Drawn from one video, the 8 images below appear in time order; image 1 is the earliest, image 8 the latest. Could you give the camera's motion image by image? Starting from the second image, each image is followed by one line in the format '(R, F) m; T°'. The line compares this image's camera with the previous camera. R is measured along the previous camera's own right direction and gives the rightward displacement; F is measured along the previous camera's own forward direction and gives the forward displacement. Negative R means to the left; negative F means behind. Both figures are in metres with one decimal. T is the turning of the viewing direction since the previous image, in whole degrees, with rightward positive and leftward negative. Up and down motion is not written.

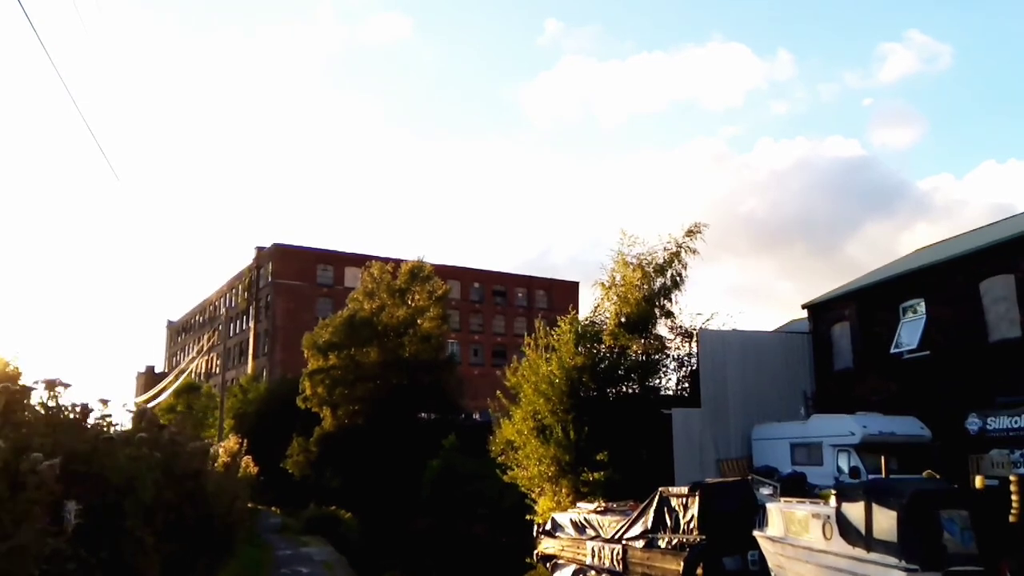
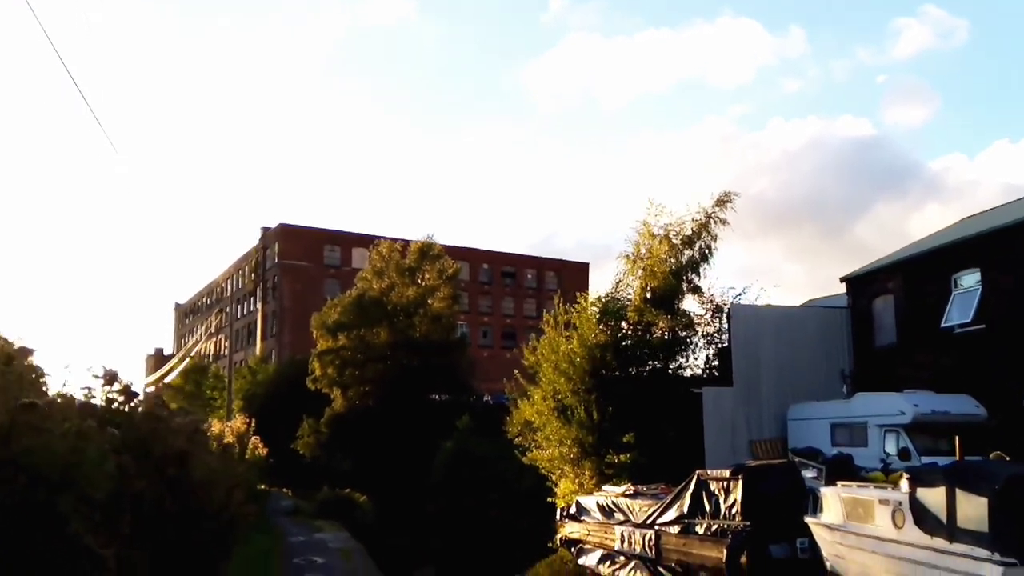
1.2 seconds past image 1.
(-0.4, +1.2) m; 0°
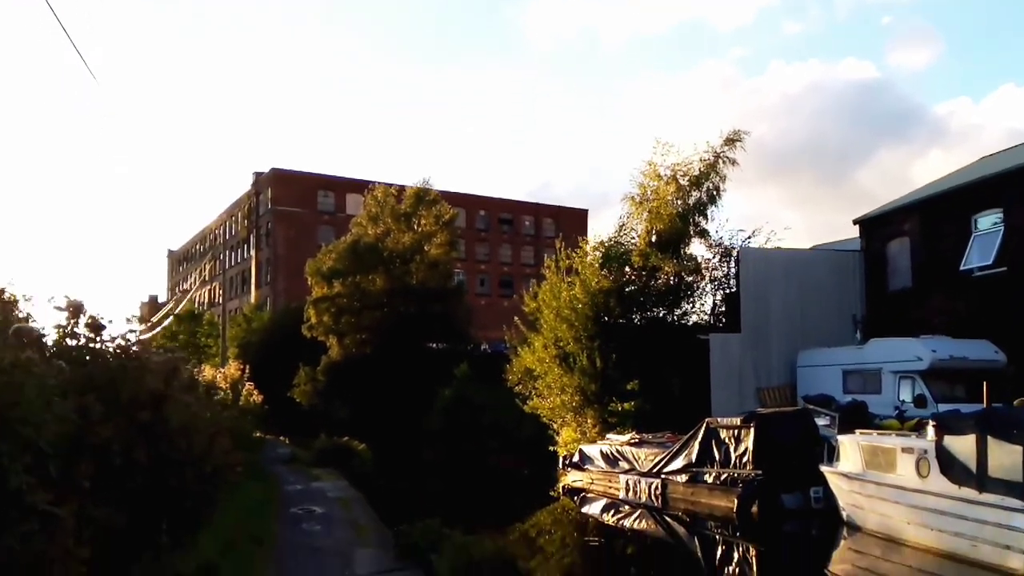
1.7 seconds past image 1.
(-0.1, +0.7) m; 0°
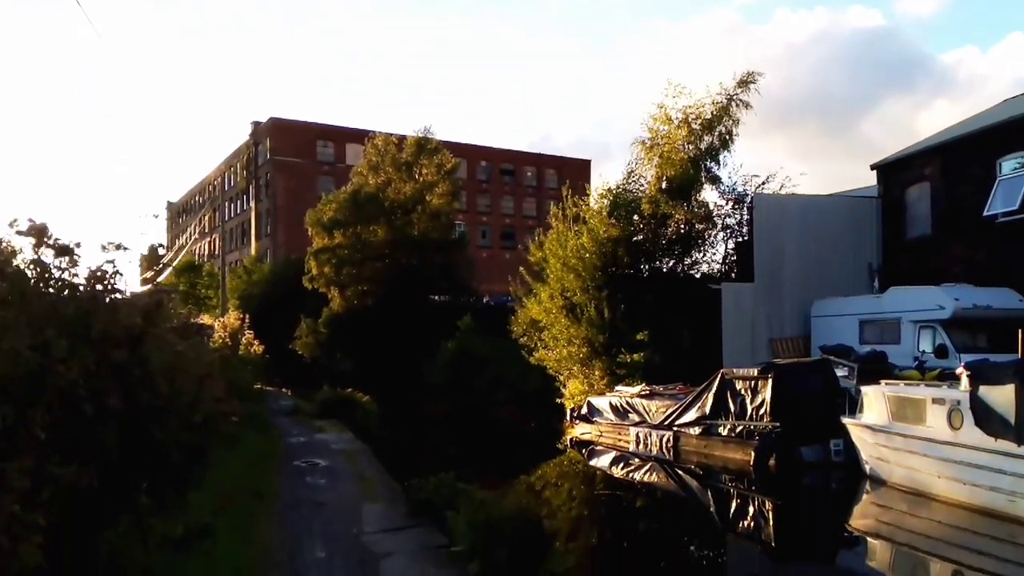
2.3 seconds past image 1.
(-0.1, +0.6) m; 0°
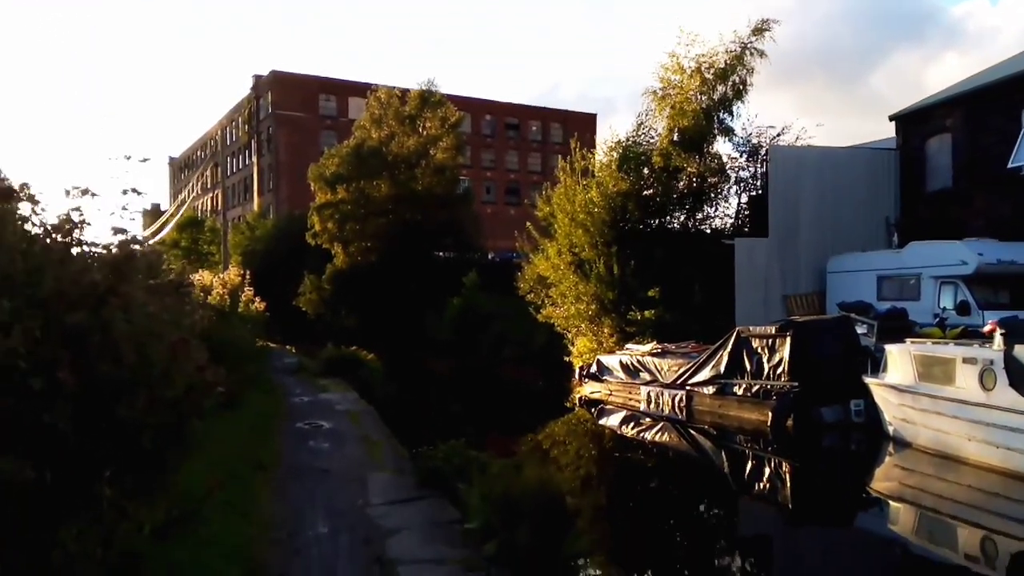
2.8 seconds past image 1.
(-0.1, +0.5) m; 0°
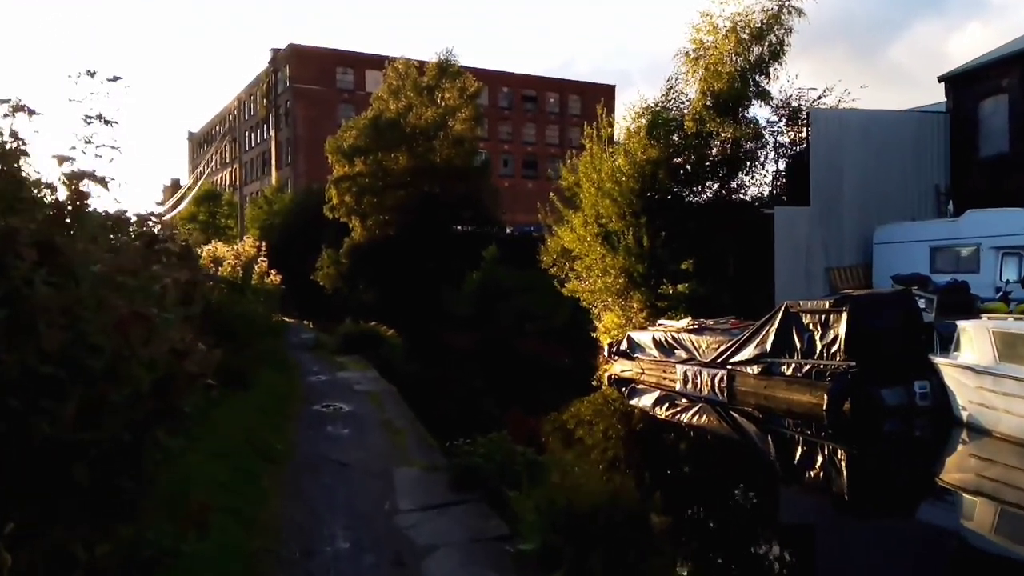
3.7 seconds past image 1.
(-0.2, +1.1) m; -1°
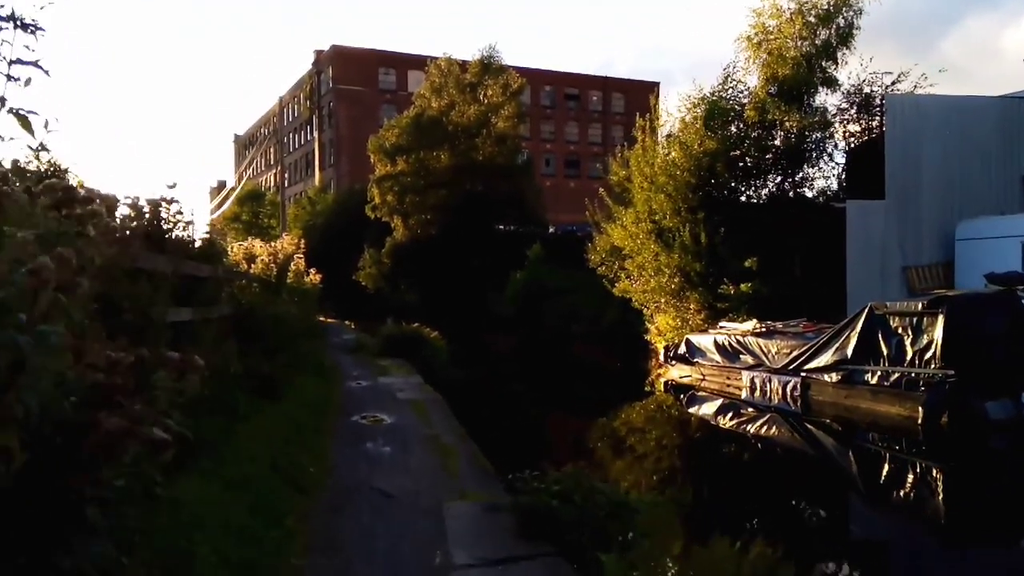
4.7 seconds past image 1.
(-0.2, +1.1) m; -2°
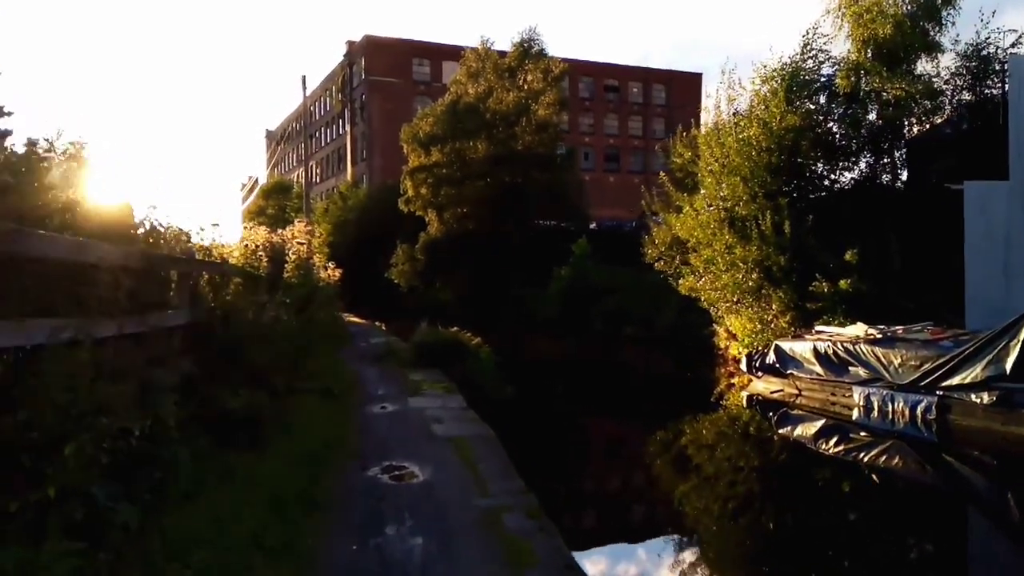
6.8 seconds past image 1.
(-0.3, +2.8) m; -2°
